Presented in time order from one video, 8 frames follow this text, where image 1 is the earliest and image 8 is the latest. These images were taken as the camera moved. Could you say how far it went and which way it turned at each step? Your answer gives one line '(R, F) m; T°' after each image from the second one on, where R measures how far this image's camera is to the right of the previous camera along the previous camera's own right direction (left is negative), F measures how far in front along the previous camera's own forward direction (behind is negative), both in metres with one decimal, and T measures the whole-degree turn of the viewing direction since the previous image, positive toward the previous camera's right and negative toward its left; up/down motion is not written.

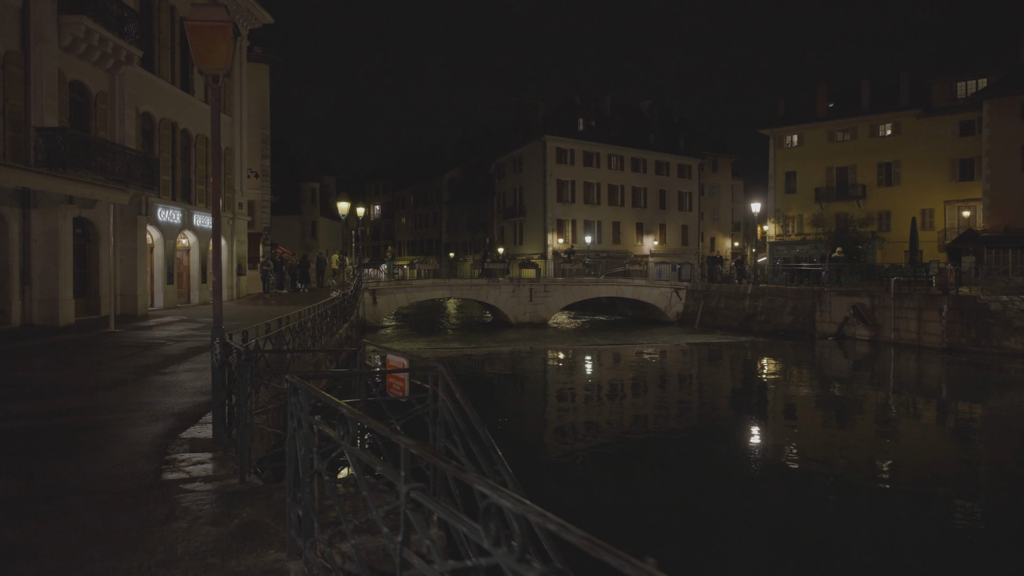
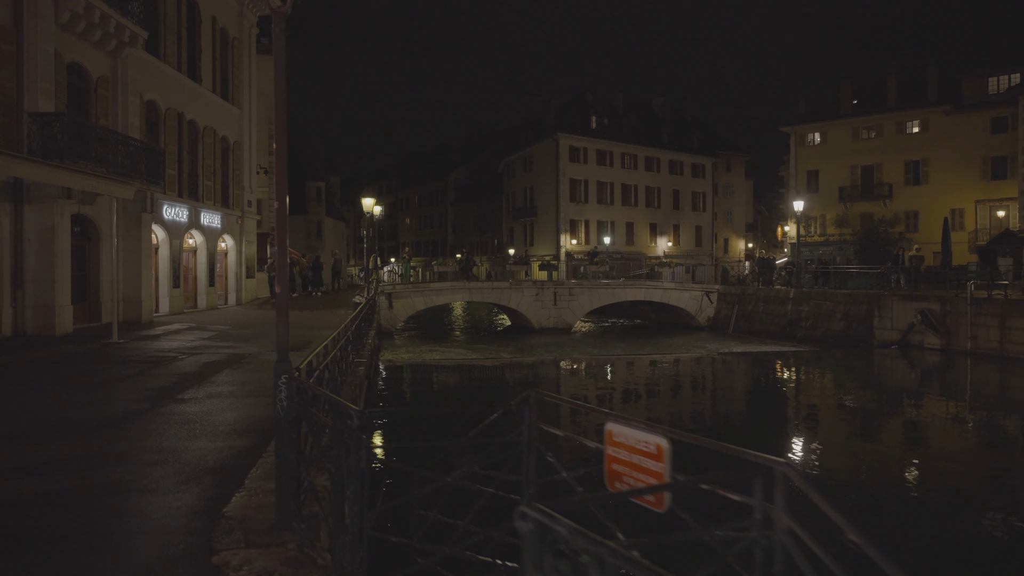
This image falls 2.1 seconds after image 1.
(-1.1, +1.8) m; 0°
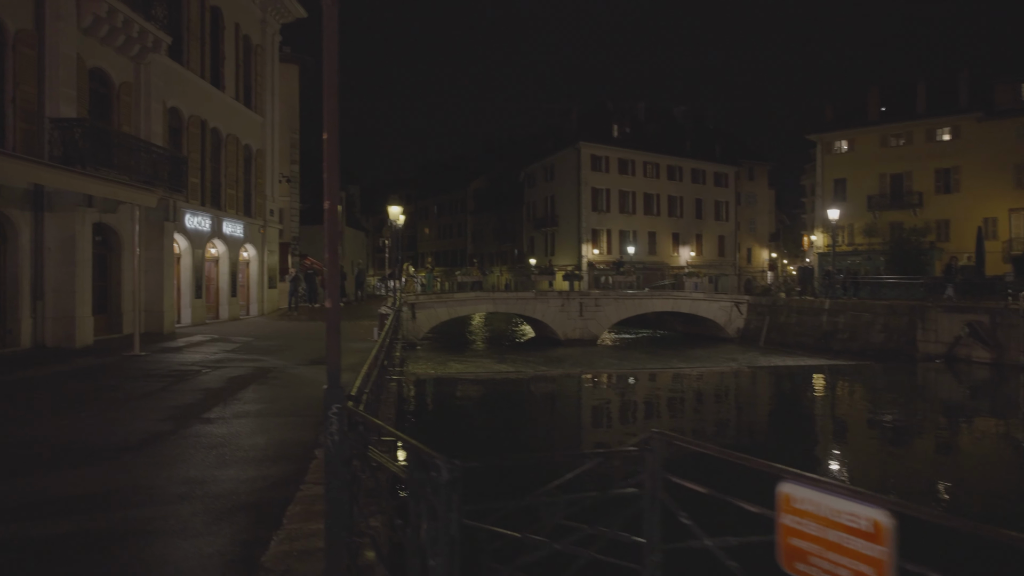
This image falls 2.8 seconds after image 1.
(-0.4, +0.6) m; -1°
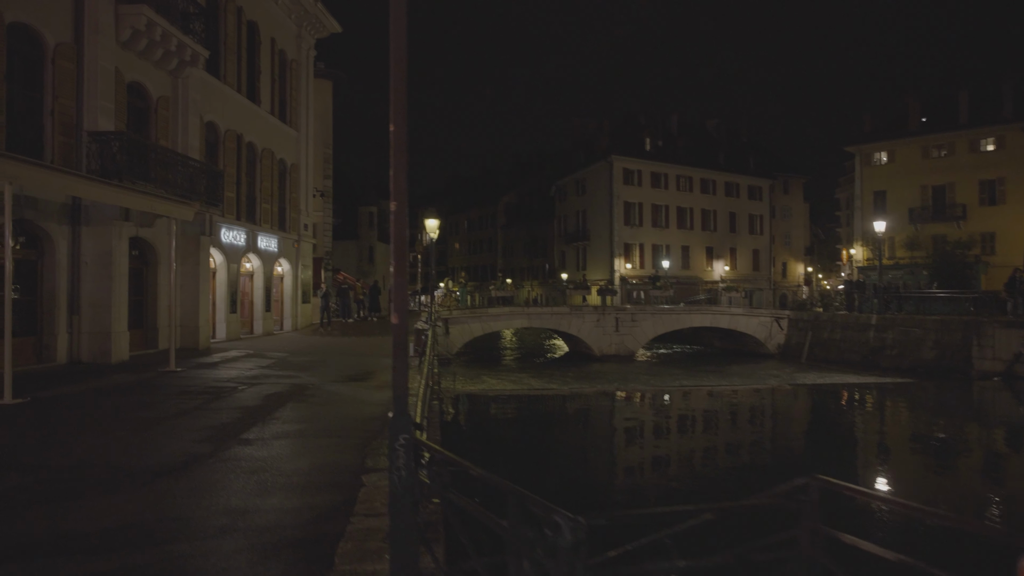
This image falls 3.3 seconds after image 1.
(-0.3, +0.5) m; -2°
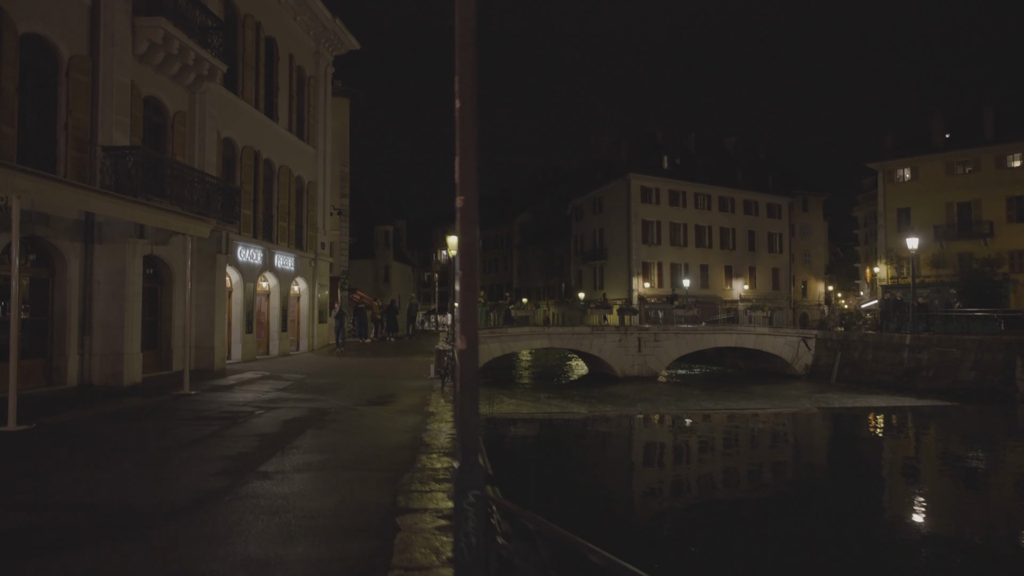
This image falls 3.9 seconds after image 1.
(-0.3, +0.6) m; -1°
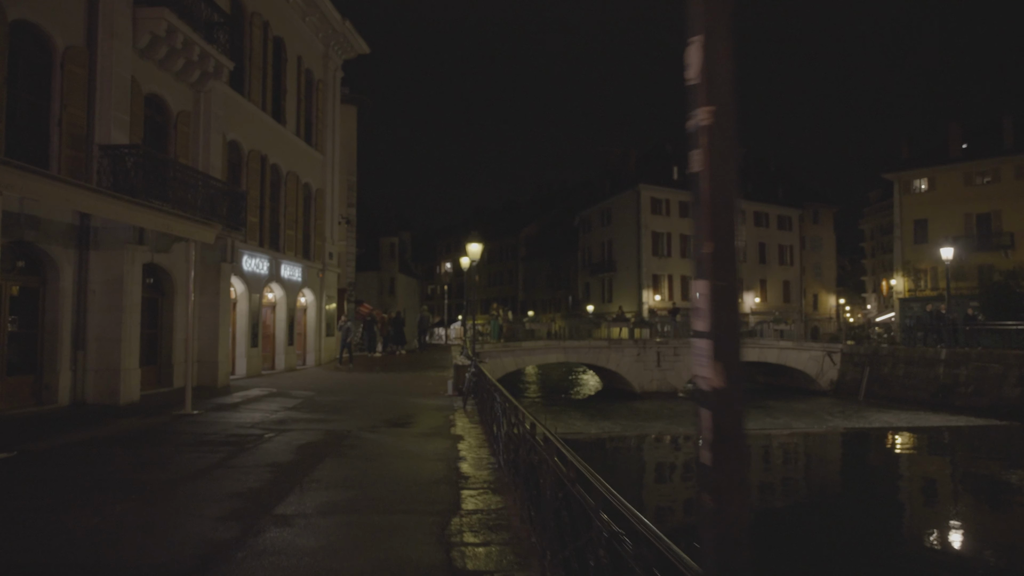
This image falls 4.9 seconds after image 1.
(-0.5, +1.1) m; 0°
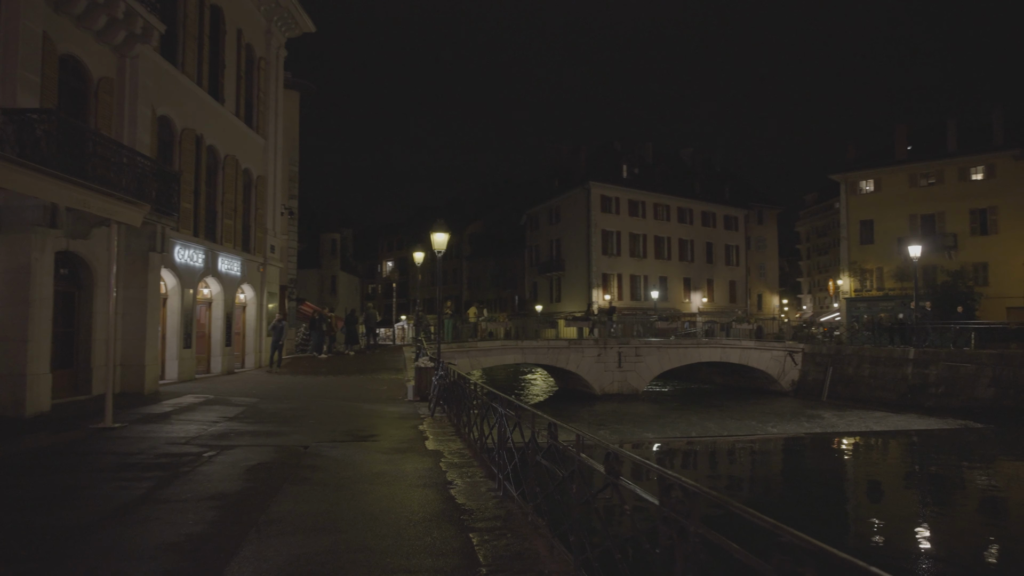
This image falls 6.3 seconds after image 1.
(-0.6, +1.5) m; +5°
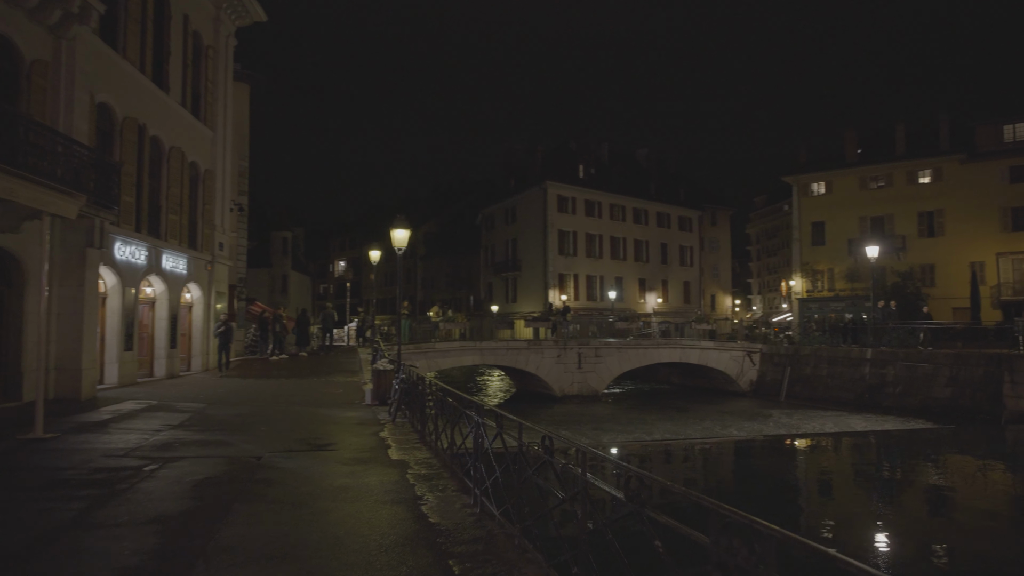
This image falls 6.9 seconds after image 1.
(-0.2, +0.5) m; +4°
